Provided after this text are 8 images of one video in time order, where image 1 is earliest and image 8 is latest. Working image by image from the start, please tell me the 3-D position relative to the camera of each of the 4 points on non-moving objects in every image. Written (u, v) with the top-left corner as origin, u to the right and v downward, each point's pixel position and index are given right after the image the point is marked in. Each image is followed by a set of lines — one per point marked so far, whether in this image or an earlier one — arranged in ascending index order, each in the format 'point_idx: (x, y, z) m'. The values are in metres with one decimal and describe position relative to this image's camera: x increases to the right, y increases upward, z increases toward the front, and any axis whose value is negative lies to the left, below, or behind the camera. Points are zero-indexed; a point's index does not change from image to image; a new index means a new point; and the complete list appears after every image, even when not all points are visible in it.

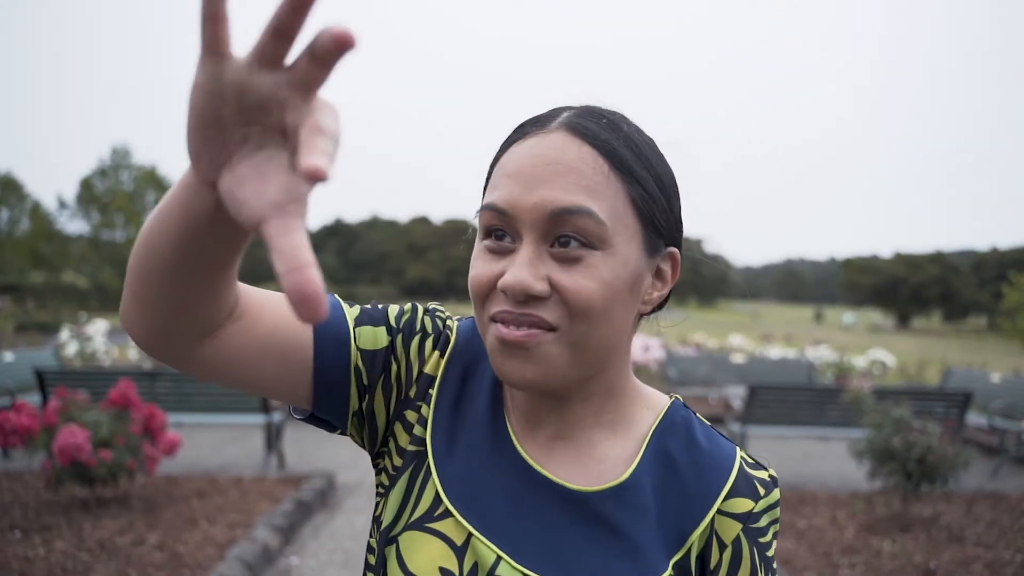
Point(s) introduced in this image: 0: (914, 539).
0: (+2.4, -1.5, +4.8) m
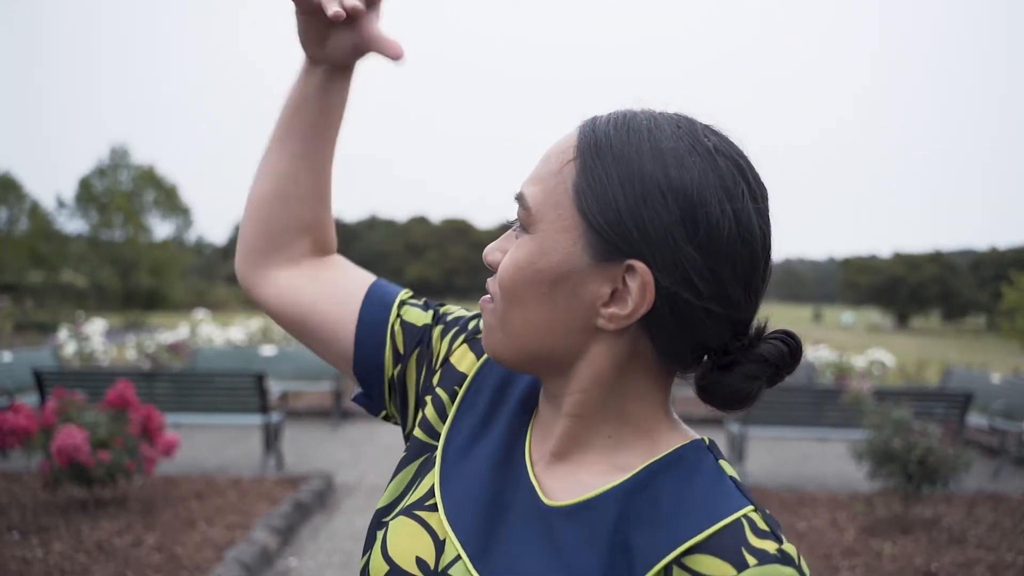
0: (+2.4, -1.5, +4.8) m
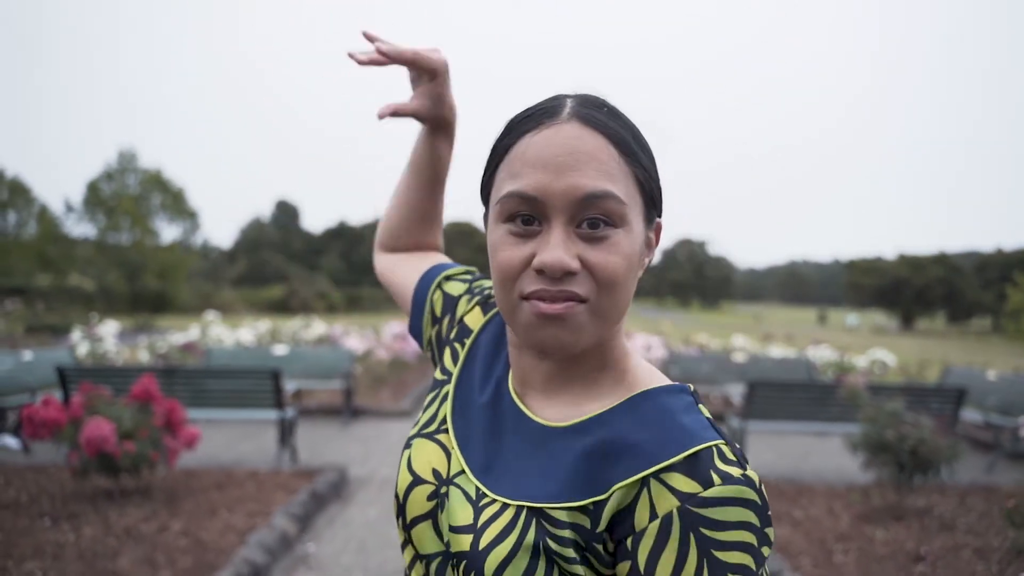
0: (+2.4, -1.5, +5.0) m
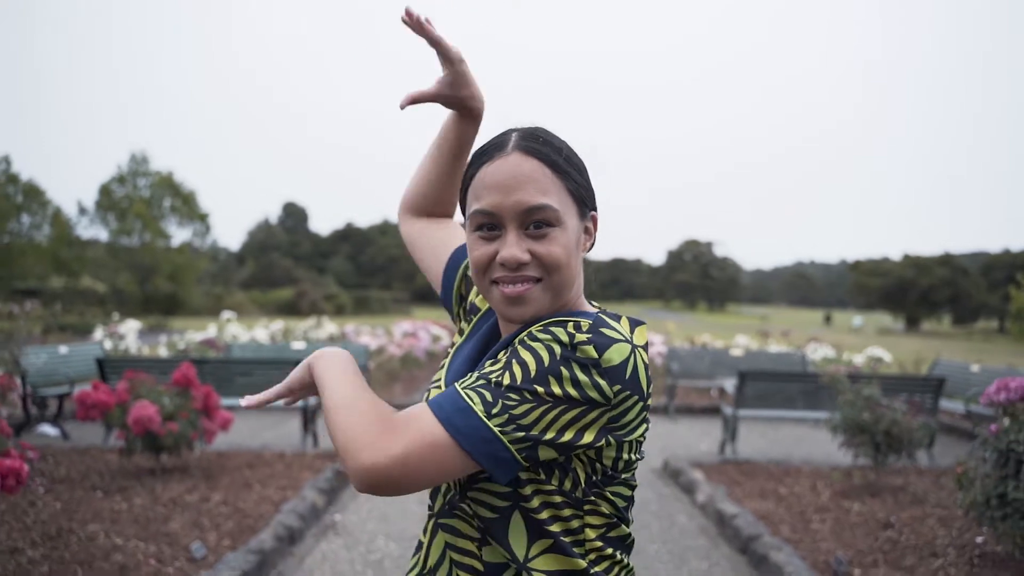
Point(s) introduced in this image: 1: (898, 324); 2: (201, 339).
0: (+2.5, -1.4, +5.5) m
1: (+9.7, -0.9, +19.7) m
2: (-5.2, -0.9, +13.4) m
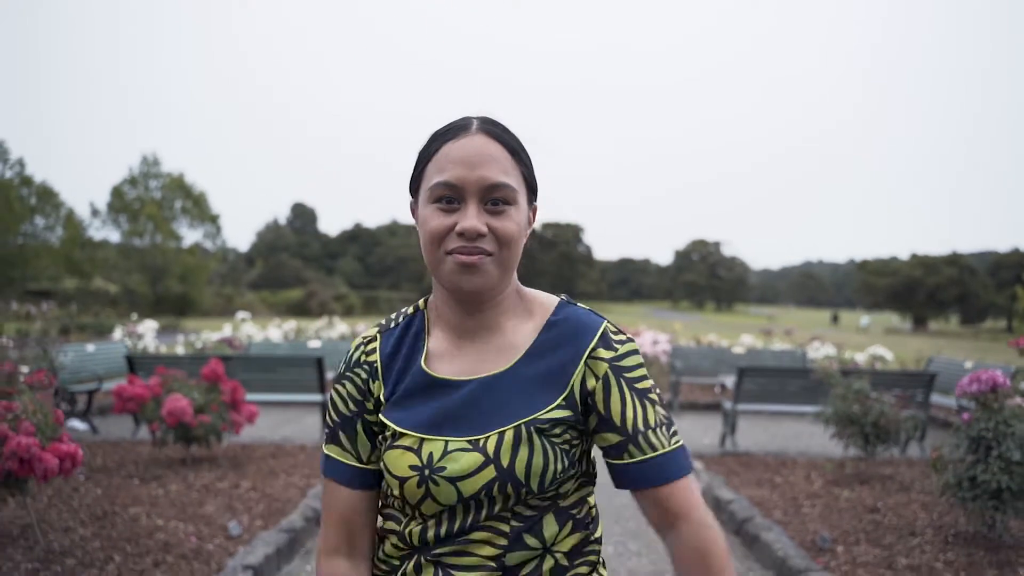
0: (+2.6, -1.4, +5.8) m
1: (+9.9, -0.9, +20.0) m
2: (-5.0, -0.9, +13.8) m
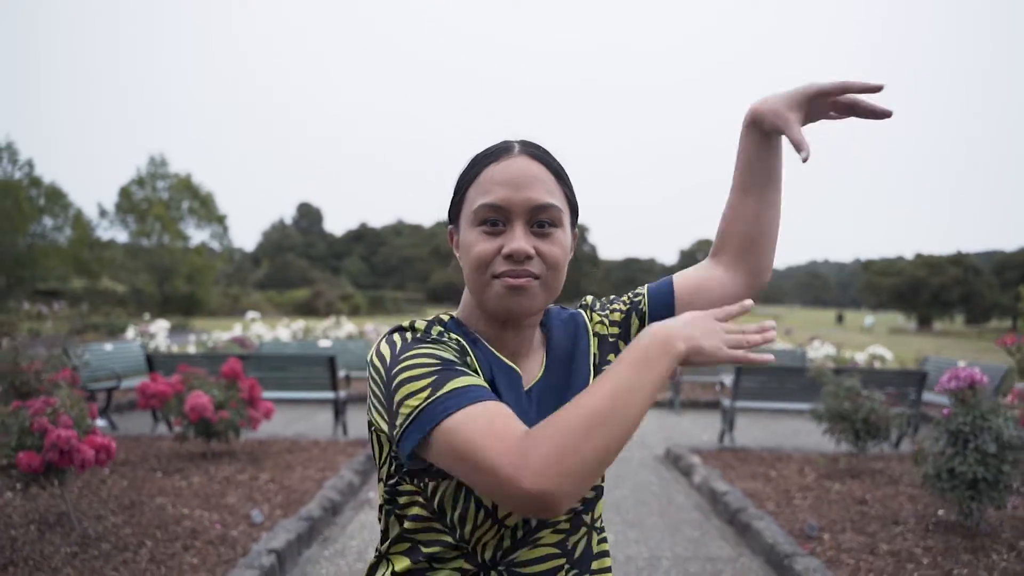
0: (+2.6, -1.5, +6.0) m
1: (+10.0, -0.9, +20.2) m
2: (-5.0, -0.9, +14.1) m
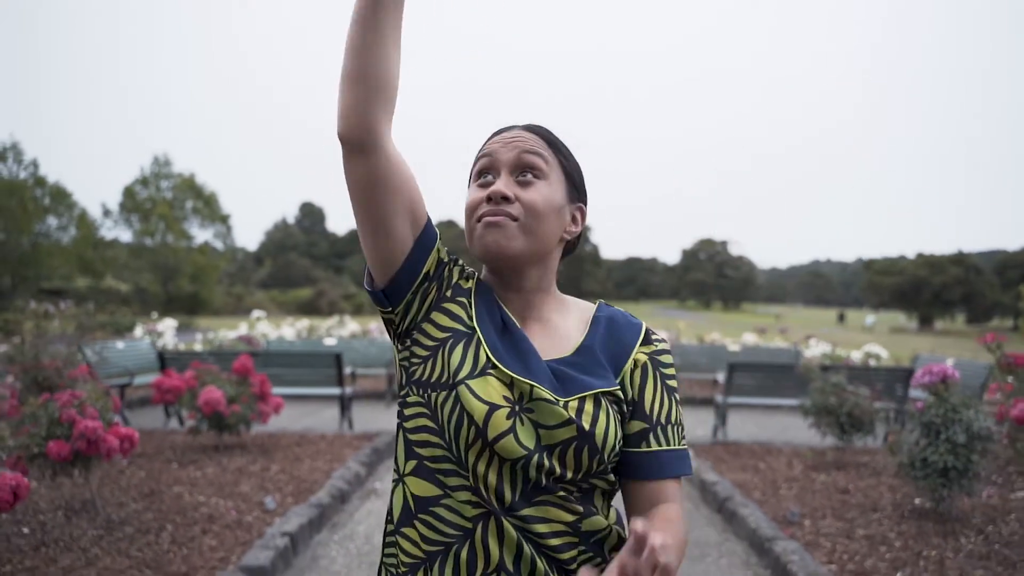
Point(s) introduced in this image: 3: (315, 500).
0: (+2.6, -1.5, +6.3) m
1: (+10.0, -0.9, +20.5) m
2: (-4.9, -0.9, +14.4) m
3: (-1.3, -1.3, +5.1) m
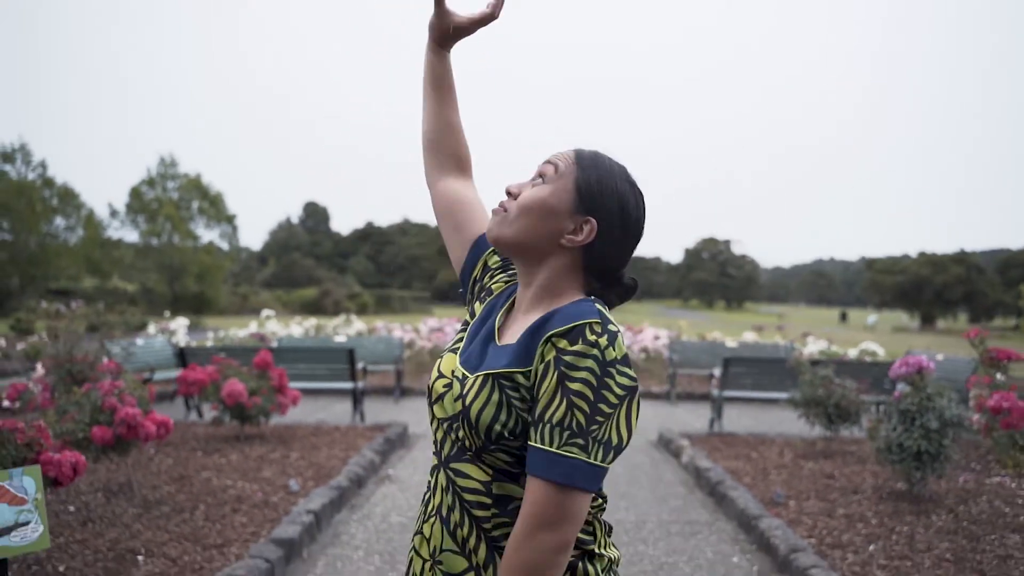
0: (+2.7, -1.4, +6.7) m
1: (+10.1, -0.9, +20.8) m
2: (-4.9, -0.9, +14.8) m
3: (-1.2, -1.3, +5.5) m
